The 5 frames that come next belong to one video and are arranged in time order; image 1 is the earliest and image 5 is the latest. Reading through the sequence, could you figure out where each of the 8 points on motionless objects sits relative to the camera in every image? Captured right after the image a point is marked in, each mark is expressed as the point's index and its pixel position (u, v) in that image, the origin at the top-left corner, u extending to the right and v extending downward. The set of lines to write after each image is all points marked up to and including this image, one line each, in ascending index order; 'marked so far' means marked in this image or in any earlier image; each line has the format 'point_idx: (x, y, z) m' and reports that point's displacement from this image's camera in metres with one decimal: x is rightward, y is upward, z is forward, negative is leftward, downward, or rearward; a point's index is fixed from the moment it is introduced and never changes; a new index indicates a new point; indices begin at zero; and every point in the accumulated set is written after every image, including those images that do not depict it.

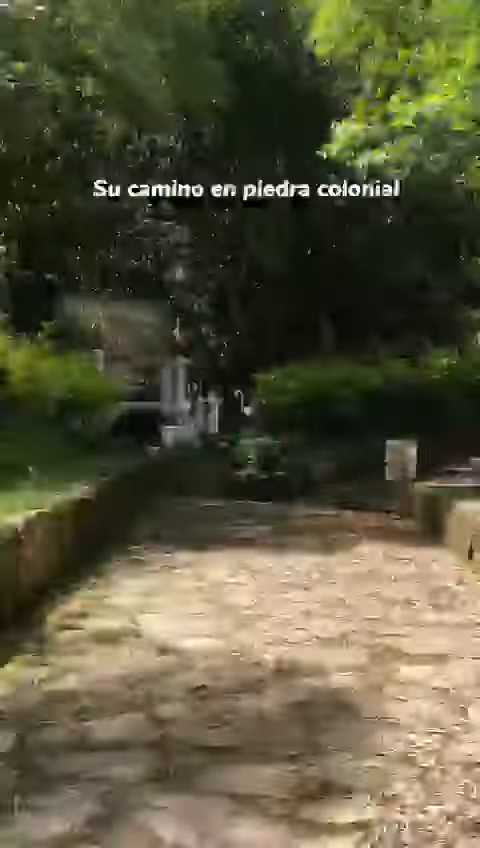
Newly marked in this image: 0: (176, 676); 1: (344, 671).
0: (-0.4, -1.4, +4.5) m
1: (+0.6, -1.4, +4.6) m
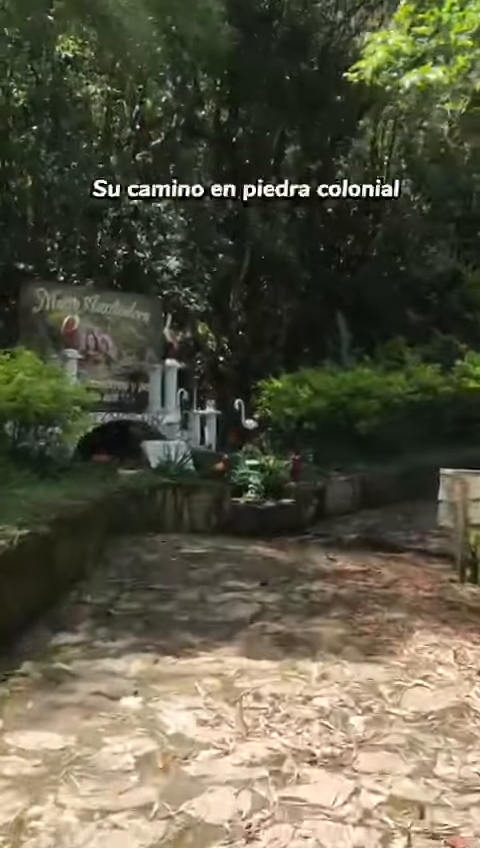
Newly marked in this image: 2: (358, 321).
0: (-0.5, -1.5, +1.5) m
1: (+0.5, -1.5, +1.6) m
2: (+2.8, +2.4, +19.4) m
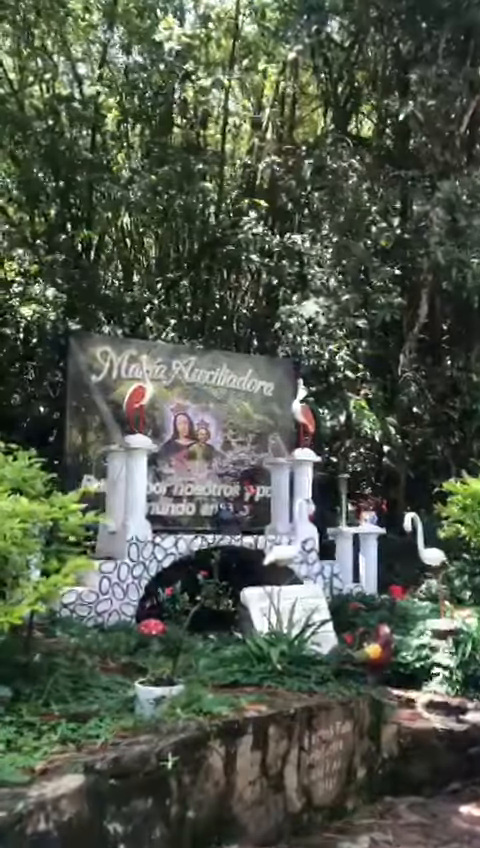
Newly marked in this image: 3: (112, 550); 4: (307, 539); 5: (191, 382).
0: (-1.6, -1.3, -4.6) m
1: (-0.6, -1.3, -4.8) m
2: (+5.5, +0.5, +12.5) m
3: (-1.4, -1.4, +9.3) m
4: (+0.8, -1.4, +10.1) m
5: (-0.6, +0.5, +10.5) m
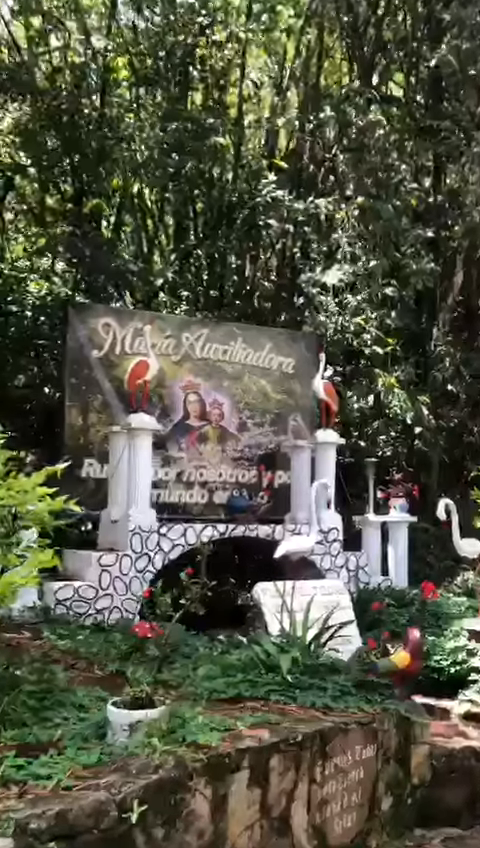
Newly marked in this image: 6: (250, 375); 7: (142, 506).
0: (-2.0, -1.3, -5.5) m
1: (-1.0, -1.3, -5.6) m
2: (+5.7, +0.9, +11.3) m
3: (-1.3, -1.2, +8.4) m
4: (+1.0, -1.2, +9.2) m
5: (-0.4, +0.8, +9.6) m
6: (+0.1, +0.6, +9.9) m
7: (-1.0, -0.8, +8.4) m
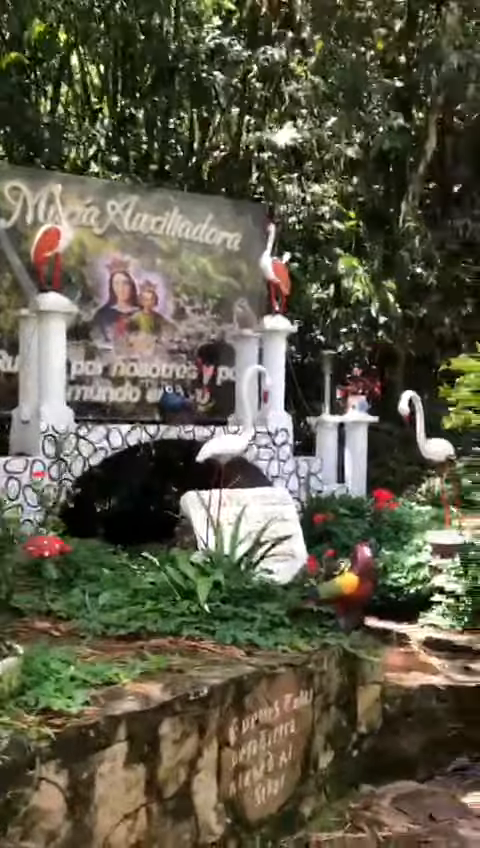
0: (-2.1, -1.7, -6.6) m
1: (-1.1, -1.7, -6.7) m
2: (+5.0, +2.2, +10.1) m
3: (-1.9, -0.2, +7.2) m
4: (+0.4, -0.1, +8.1) m
5: (-1.1, +1.9, +8.2) m
6: (-0.5, +1.8, +8.6) m
7: (-1.6, +0.2, +7.1) m
